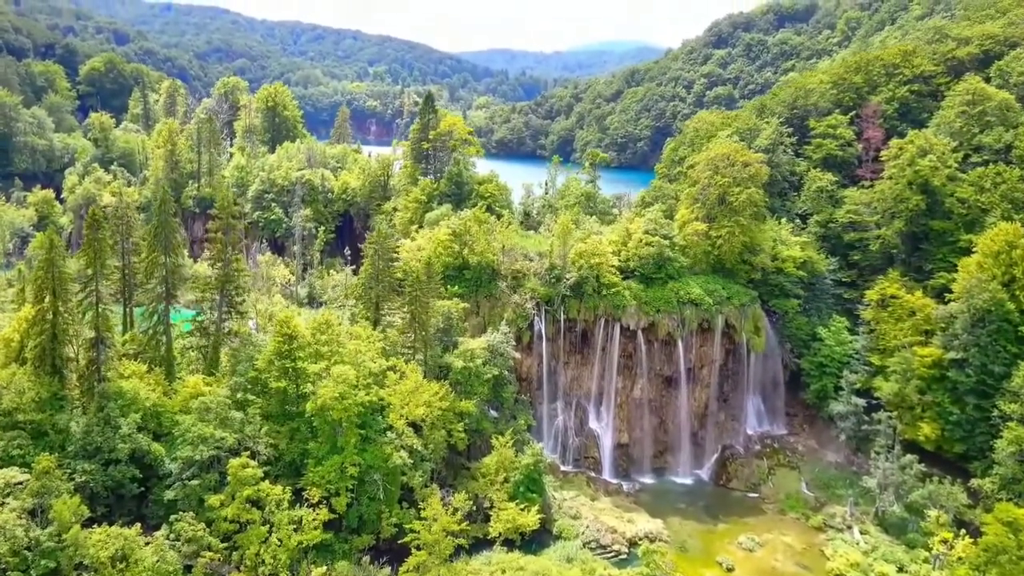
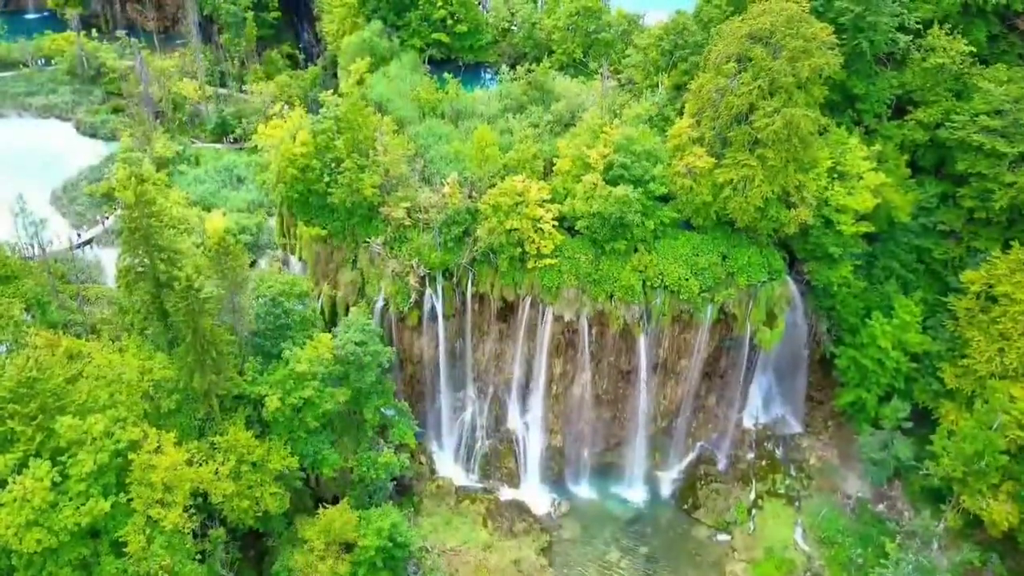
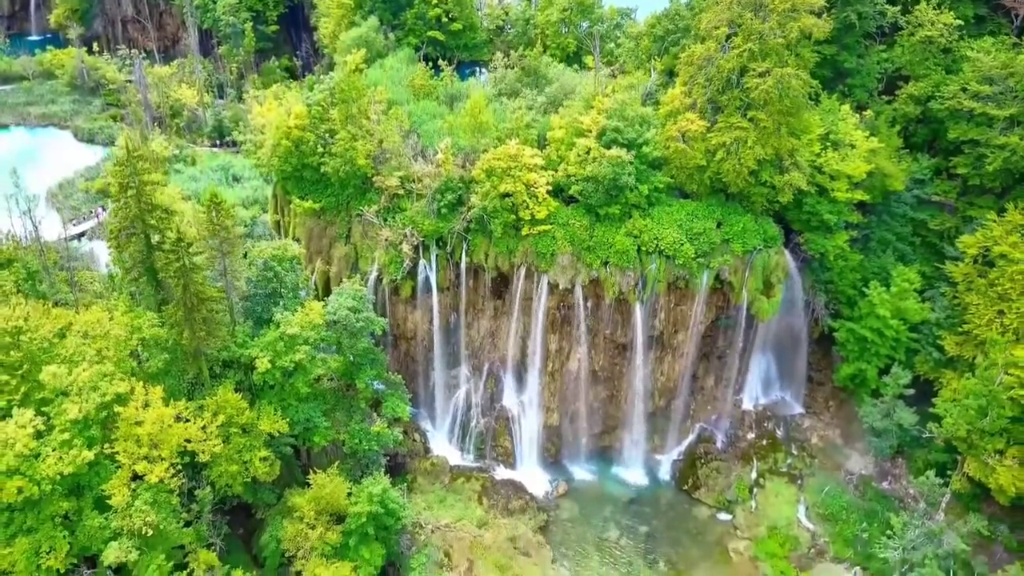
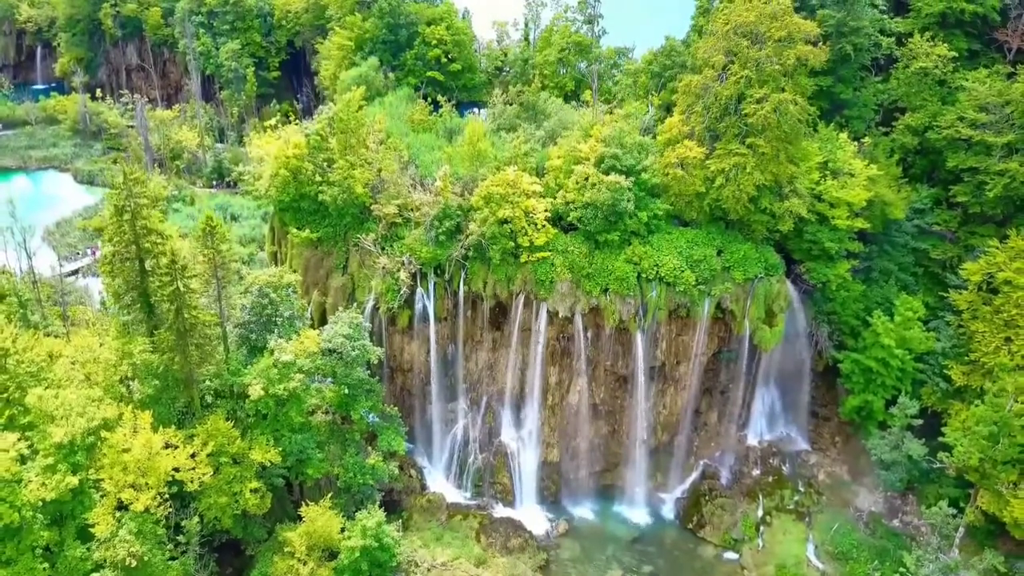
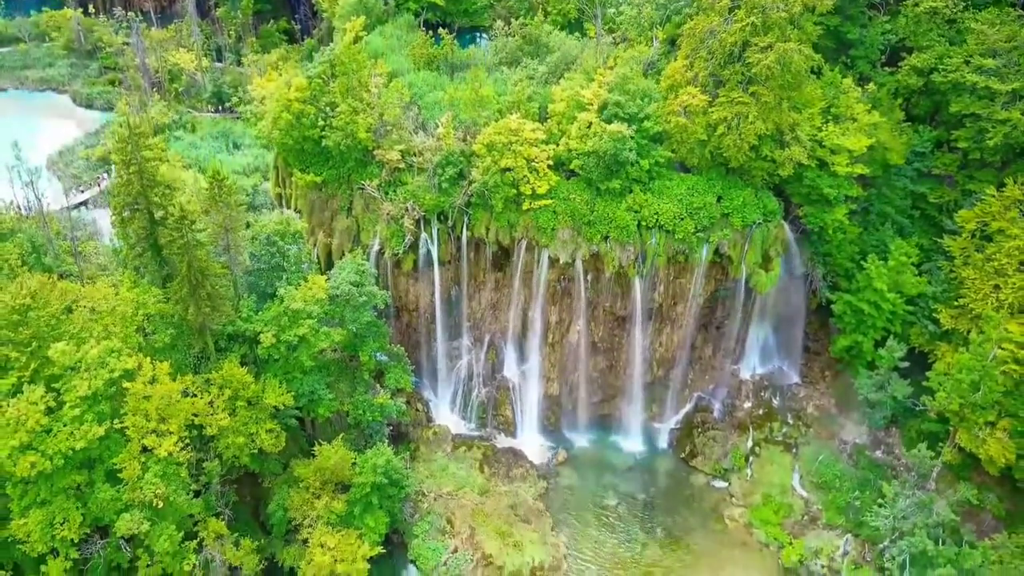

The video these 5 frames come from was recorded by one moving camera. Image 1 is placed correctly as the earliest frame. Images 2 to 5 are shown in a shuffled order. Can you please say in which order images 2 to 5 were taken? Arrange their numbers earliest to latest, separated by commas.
4, 3, 5, 2
